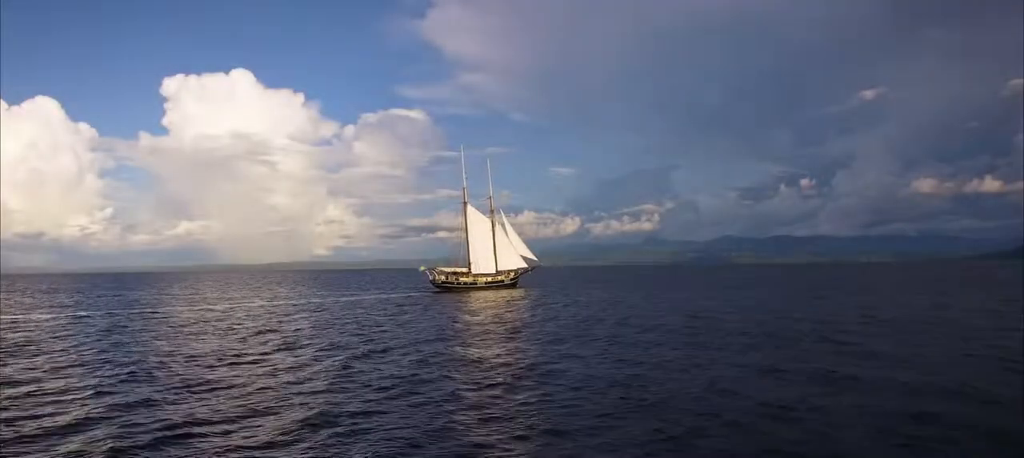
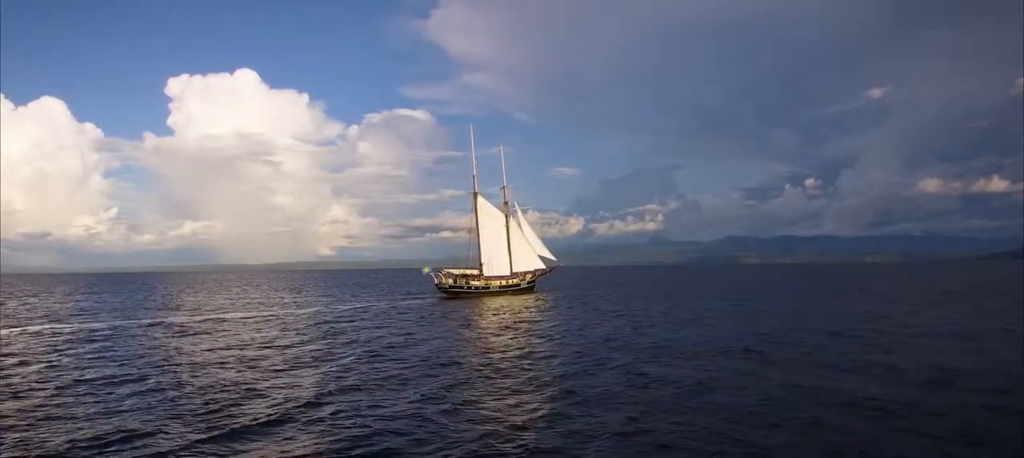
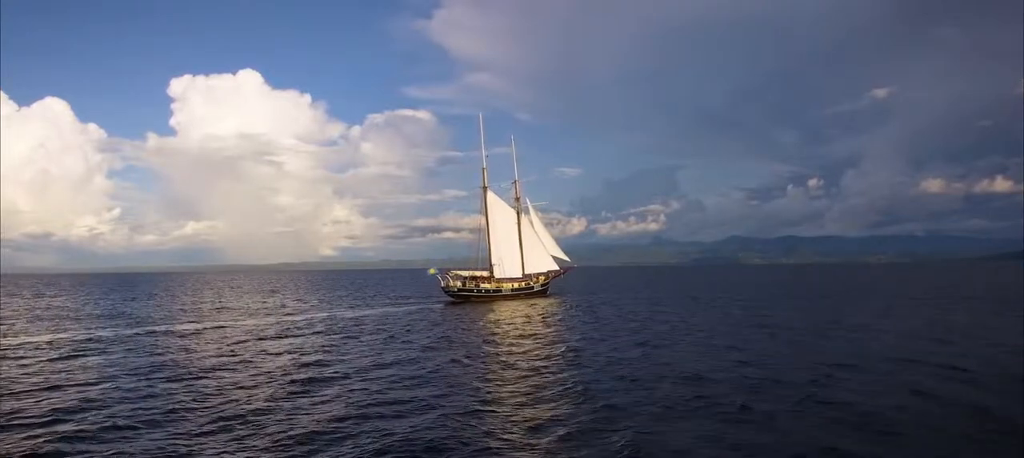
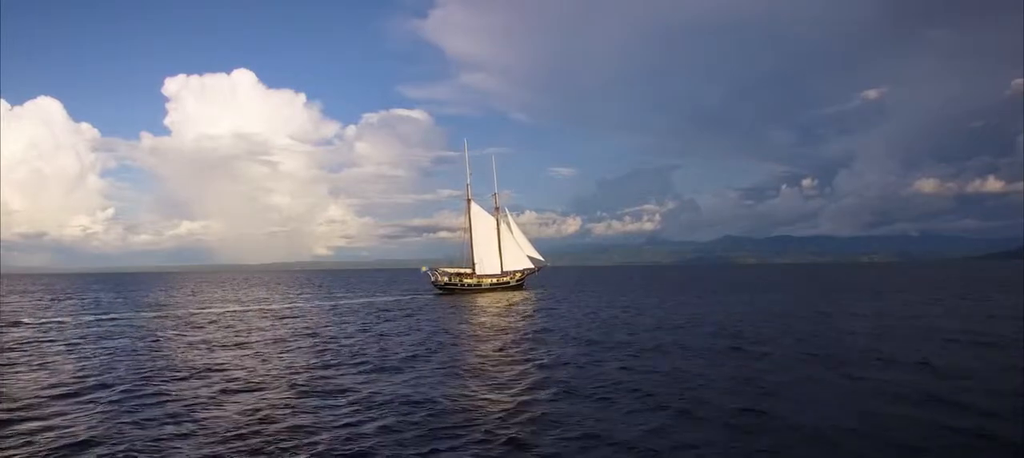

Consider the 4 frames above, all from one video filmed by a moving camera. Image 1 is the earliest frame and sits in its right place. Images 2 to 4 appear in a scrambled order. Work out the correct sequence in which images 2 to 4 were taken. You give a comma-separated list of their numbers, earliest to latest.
4, 2, 3
